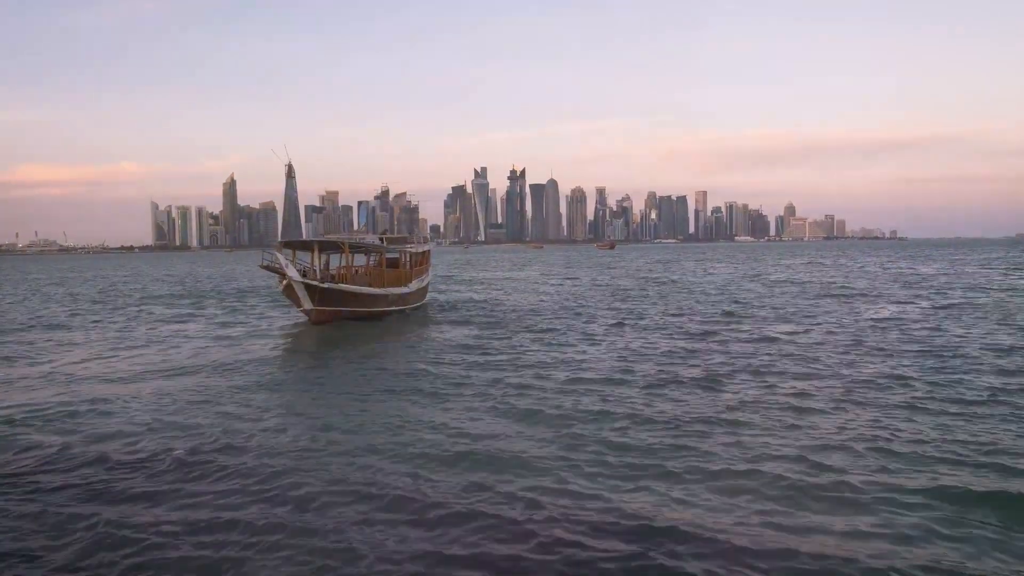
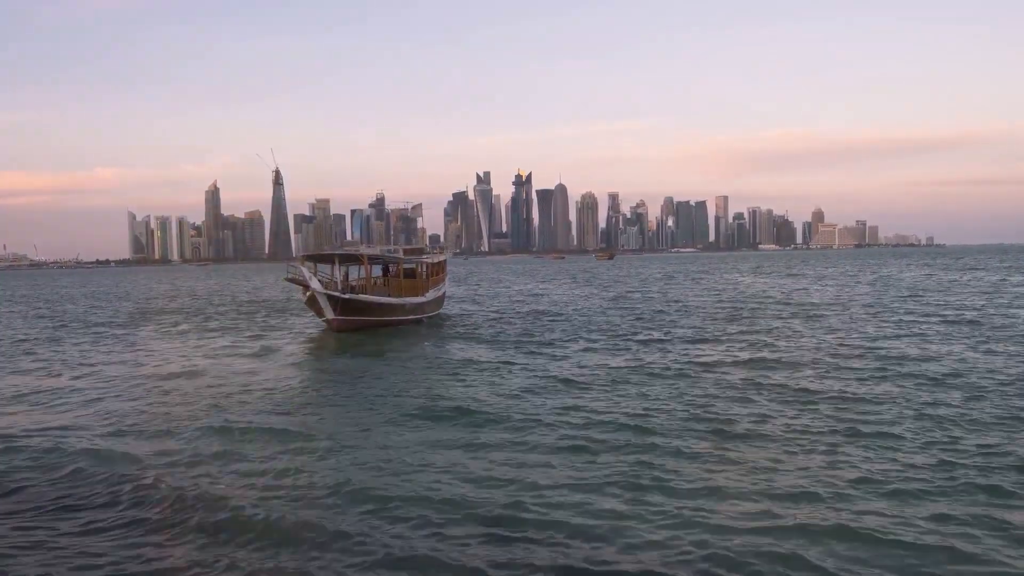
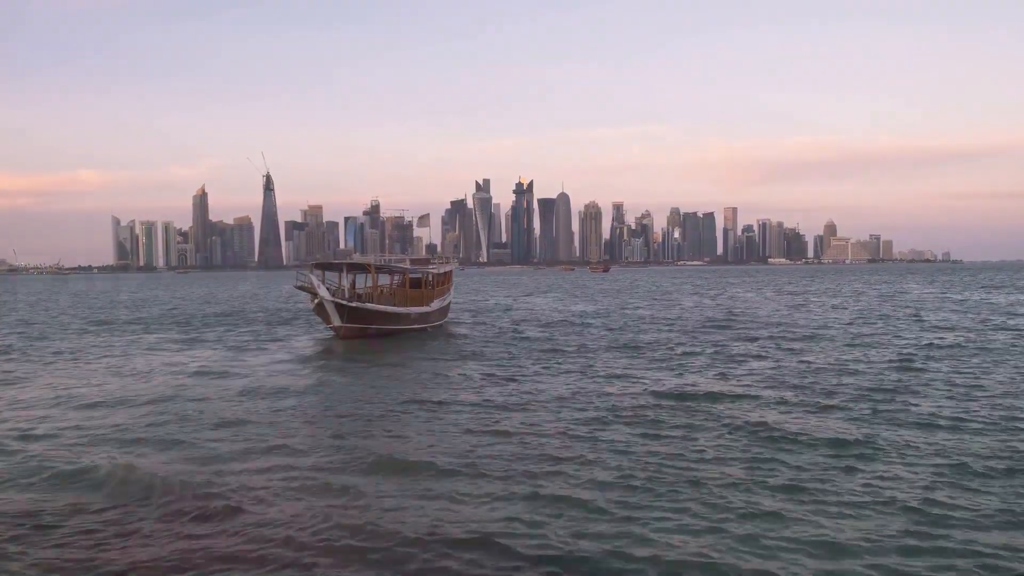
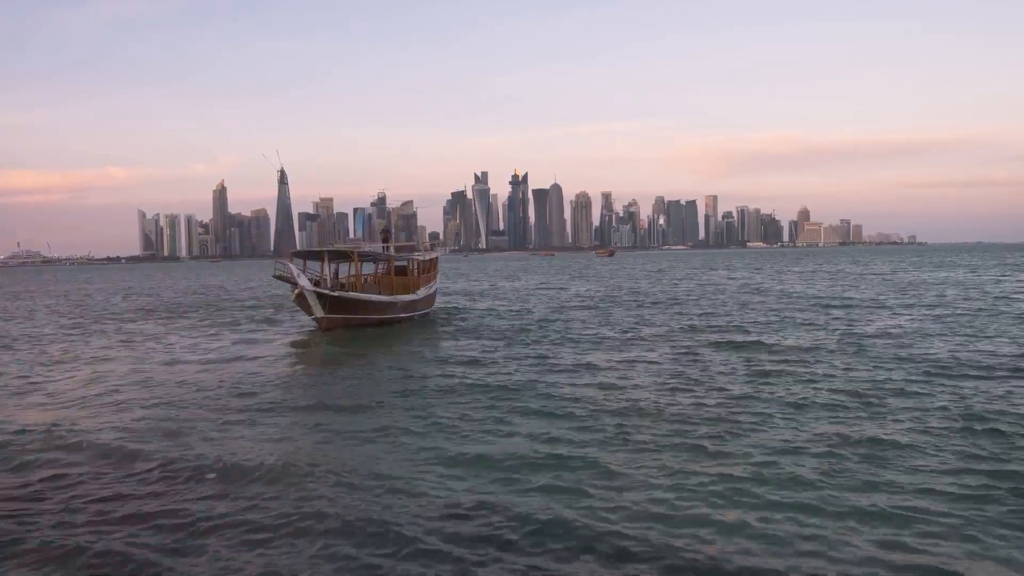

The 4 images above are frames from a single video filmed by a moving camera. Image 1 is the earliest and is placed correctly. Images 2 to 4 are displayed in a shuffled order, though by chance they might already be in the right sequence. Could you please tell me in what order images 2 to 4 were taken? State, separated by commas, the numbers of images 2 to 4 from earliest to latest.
4, 2, 3
